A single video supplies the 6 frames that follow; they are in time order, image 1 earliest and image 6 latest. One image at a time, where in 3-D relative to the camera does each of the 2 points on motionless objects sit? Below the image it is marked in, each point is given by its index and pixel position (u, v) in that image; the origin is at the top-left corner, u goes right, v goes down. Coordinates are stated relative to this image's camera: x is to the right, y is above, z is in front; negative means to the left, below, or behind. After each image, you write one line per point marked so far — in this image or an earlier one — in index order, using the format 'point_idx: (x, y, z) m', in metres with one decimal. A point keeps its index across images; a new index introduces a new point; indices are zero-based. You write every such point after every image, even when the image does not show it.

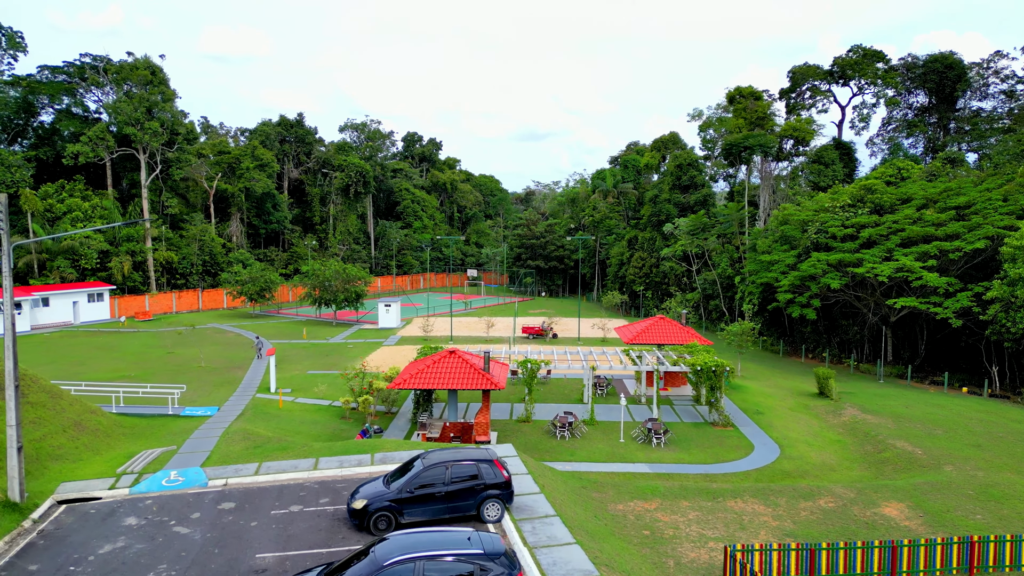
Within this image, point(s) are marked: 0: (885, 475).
0: (+10.3, -5.2, +19.9) m
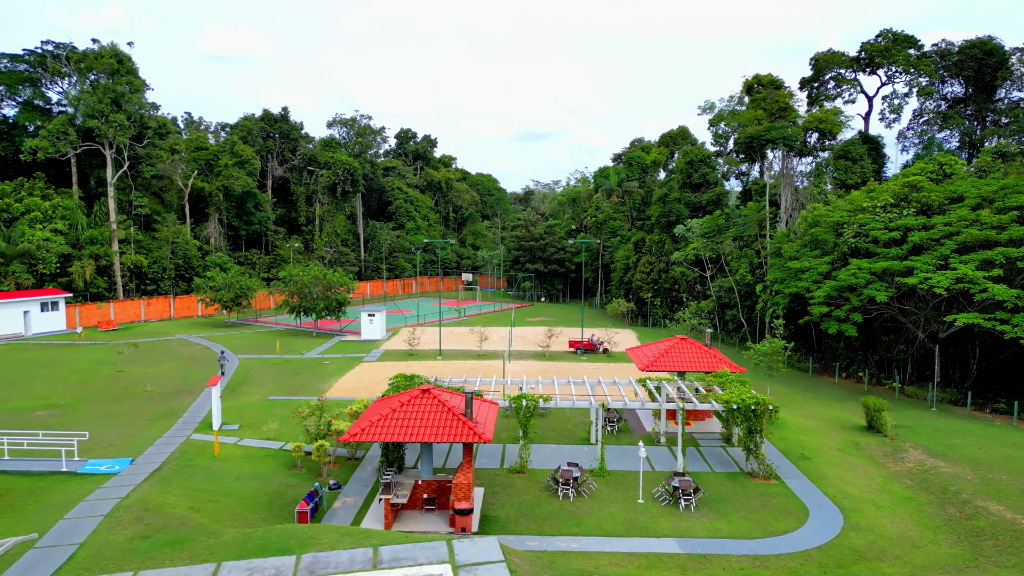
0: (+10.1, -5.7, +15.2) m
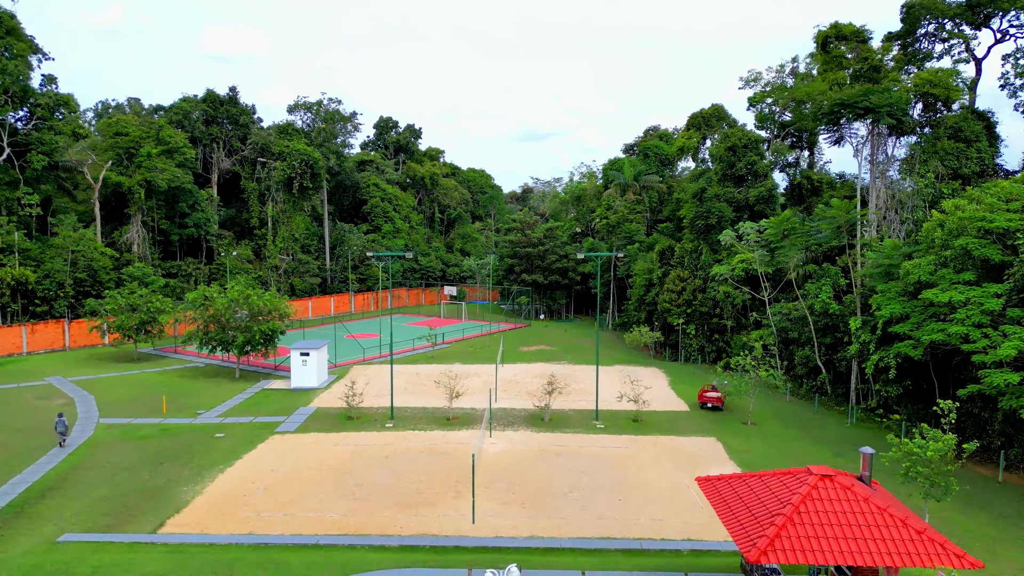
0: (+9.4, -7.1, +2.4) m
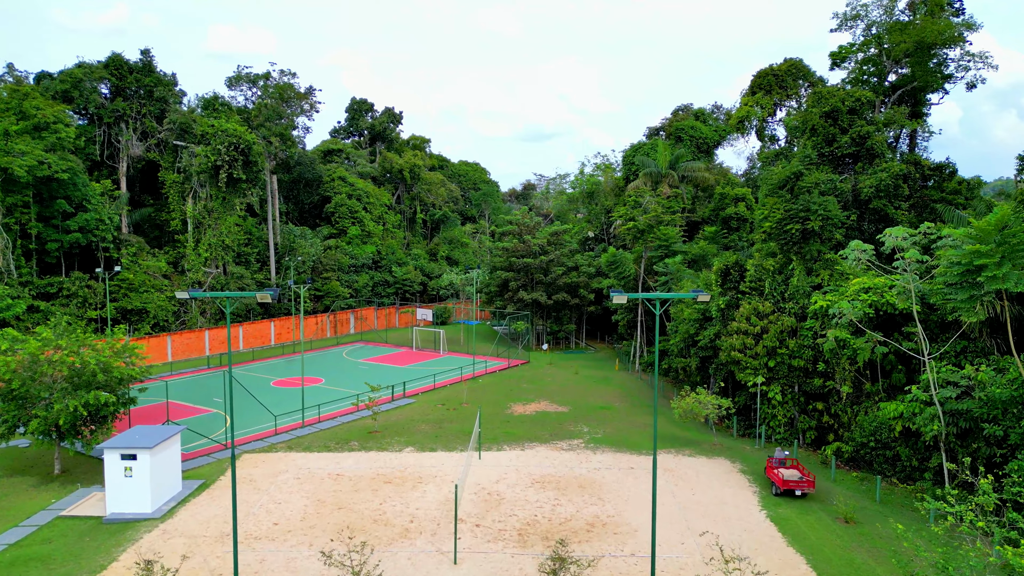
0: (+8.5, -8.5, -12.2) m
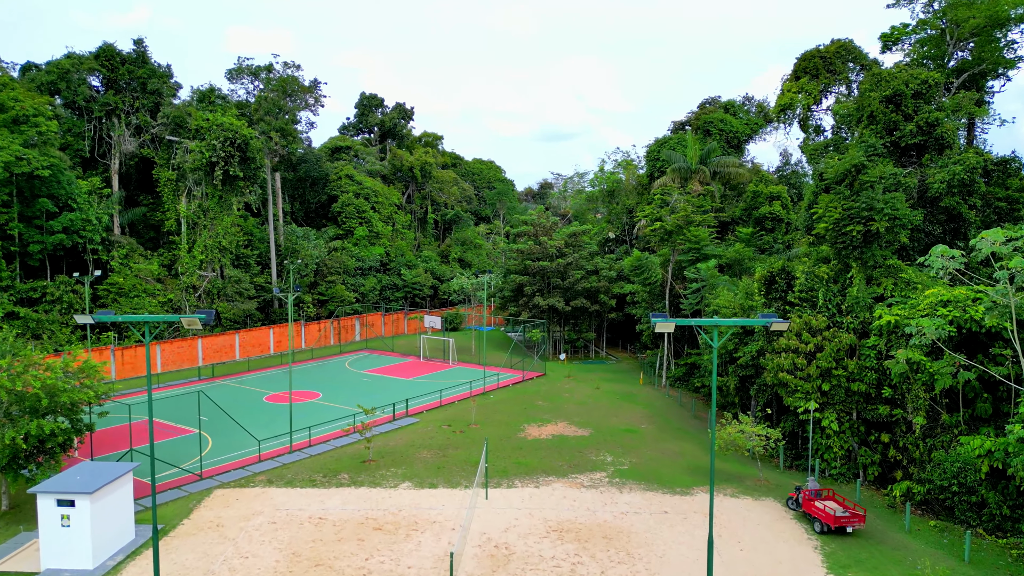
0: (+8.0, -8.9, -15.8) m
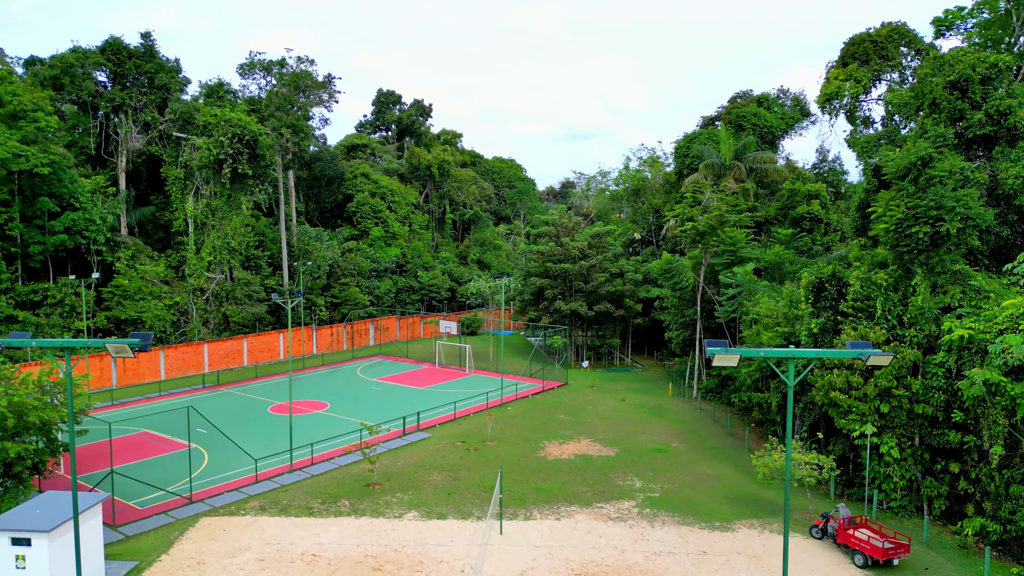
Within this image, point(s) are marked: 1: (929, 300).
0: (+7.4, -9.1, -18.3) m
1: (+11.5, -0.4, +19.8) m
